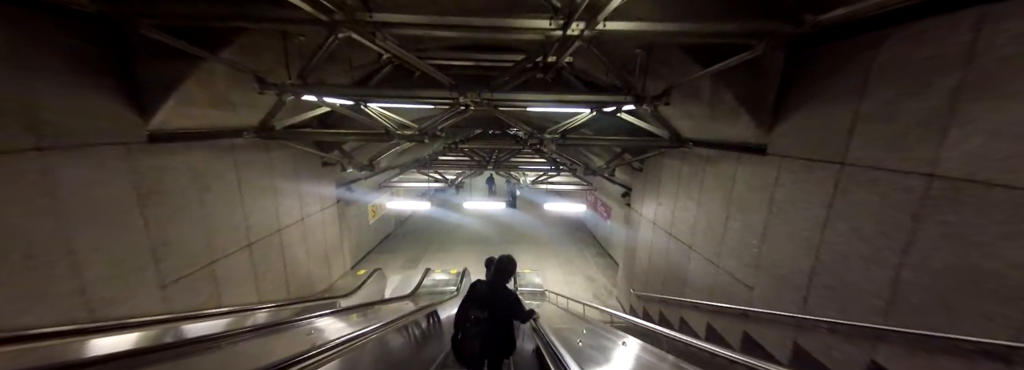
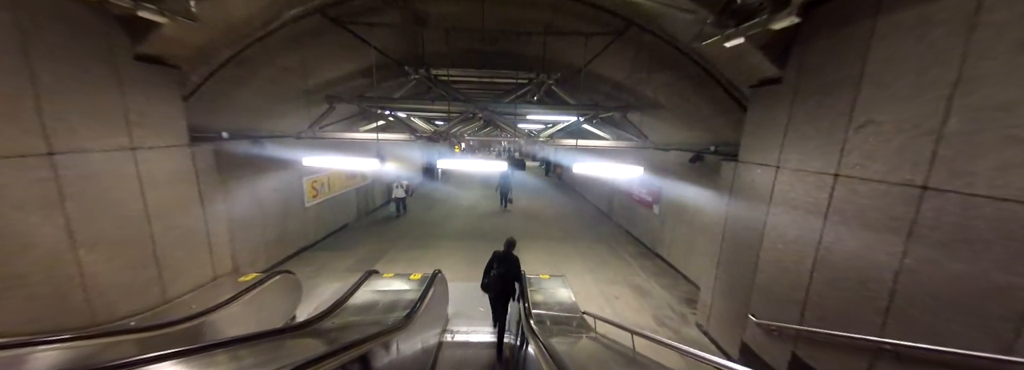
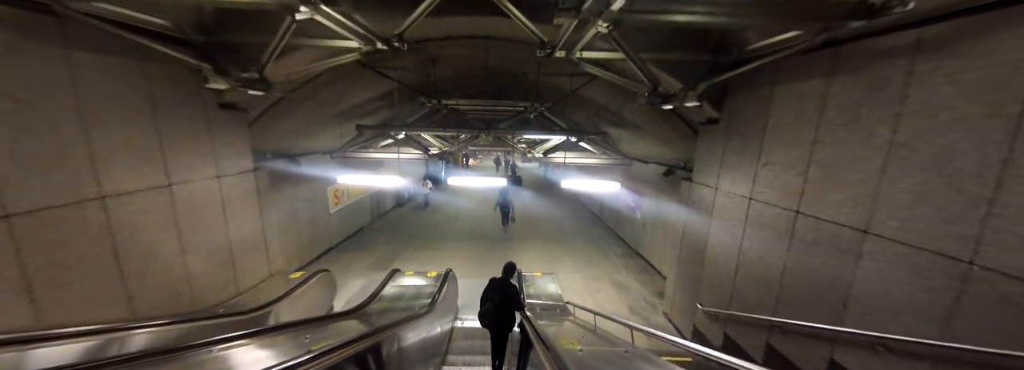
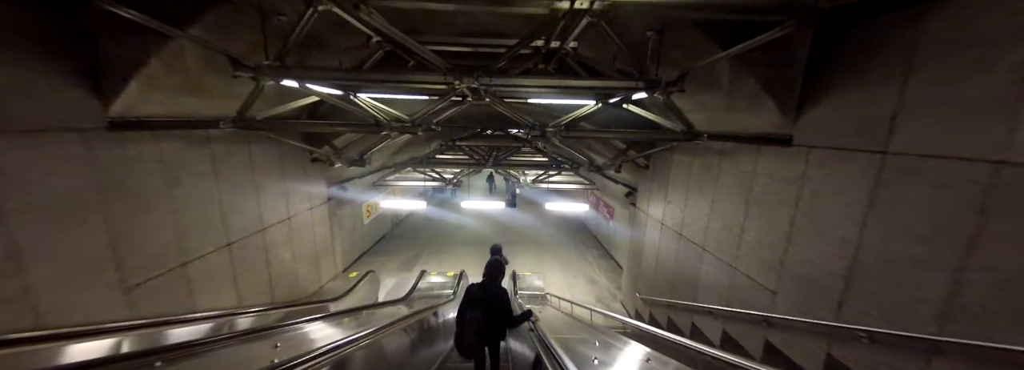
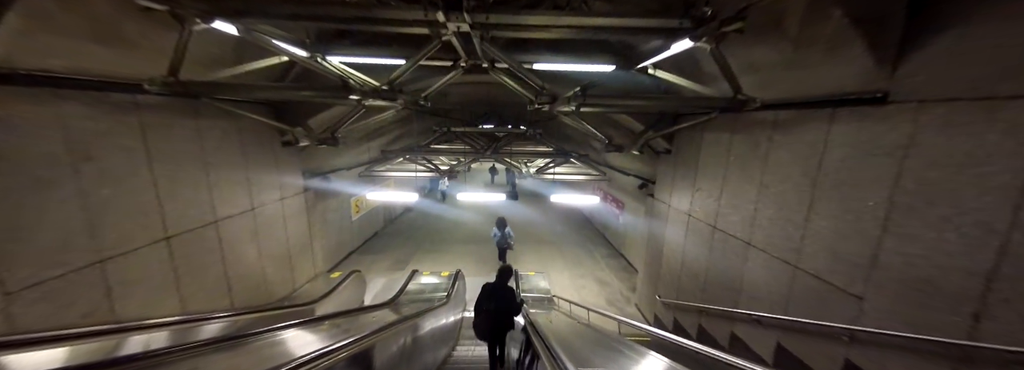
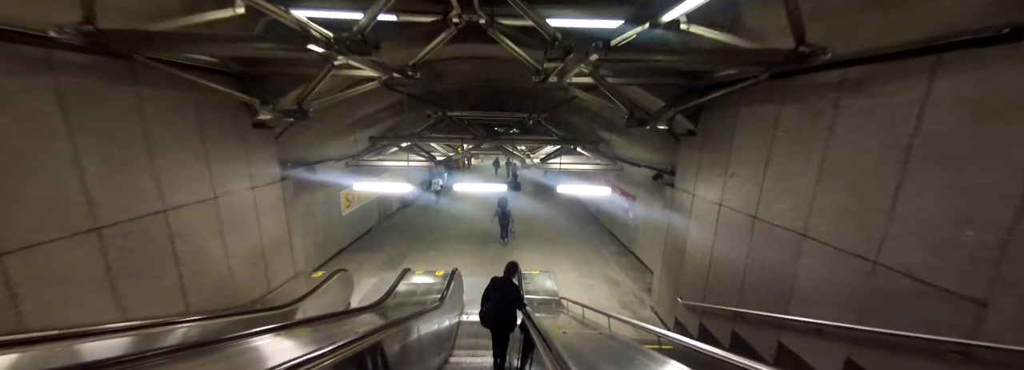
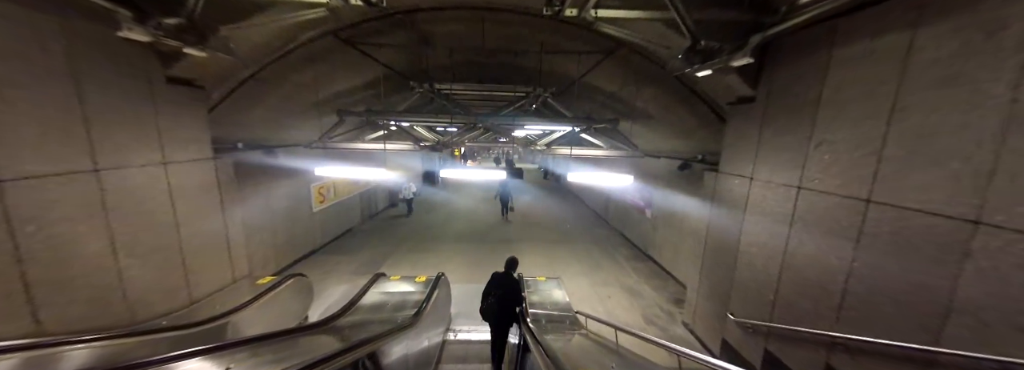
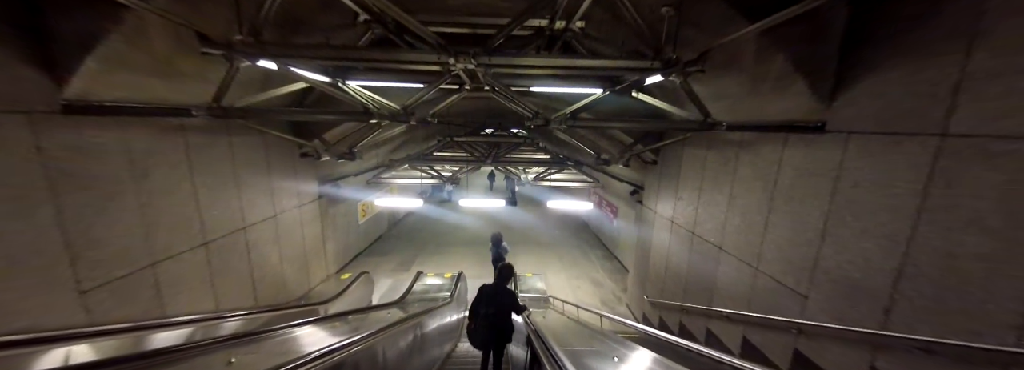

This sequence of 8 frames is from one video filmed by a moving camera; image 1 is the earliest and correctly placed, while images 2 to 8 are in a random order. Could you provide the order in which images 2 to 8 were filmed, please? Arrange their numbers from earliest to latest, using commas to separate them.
4, 8, 5, 6, 3, 7, 2
